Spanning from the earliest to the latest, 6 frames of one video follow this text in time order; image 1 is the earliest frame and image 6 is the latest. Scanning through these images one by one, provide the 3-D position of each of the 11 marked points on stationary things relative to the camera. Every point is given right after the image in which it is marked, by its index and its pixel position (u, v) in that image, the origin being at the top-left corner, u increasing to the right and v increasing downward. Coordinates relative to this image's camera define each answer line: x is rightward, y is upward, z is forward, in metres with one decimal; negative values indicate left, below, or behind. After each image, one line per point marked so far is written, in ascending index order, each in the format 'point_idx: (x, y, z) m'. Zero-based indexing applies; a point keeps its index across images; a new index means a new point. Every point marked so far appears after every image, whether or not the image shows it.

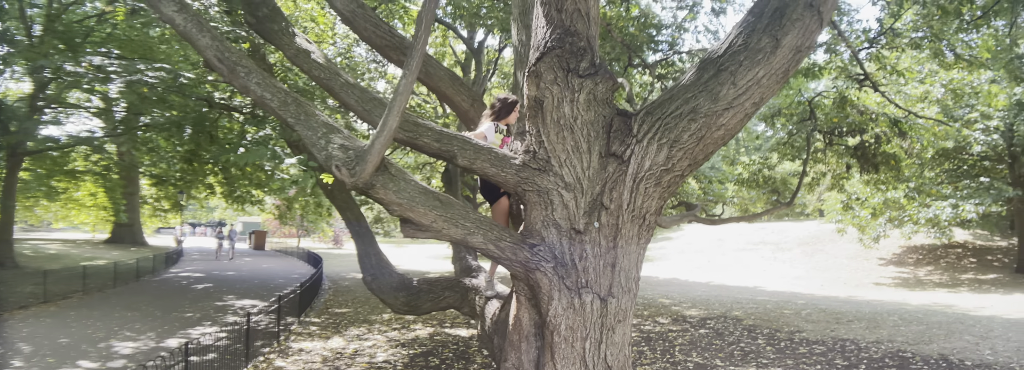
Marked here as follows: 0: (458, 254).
0: (-0.6, -0.7, +7.0) m
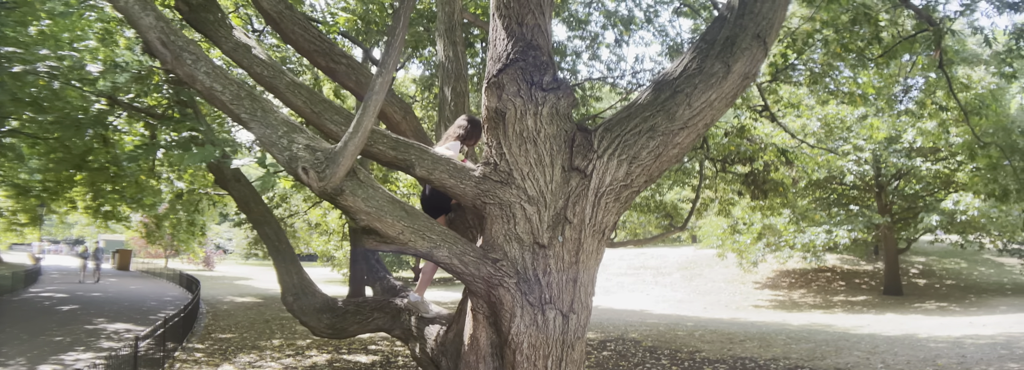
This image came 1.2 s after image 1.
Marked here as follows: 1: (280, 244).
0: (-1.3, -0.9, +6.7) m
1: (-1.7, -0.4, +5.4) m
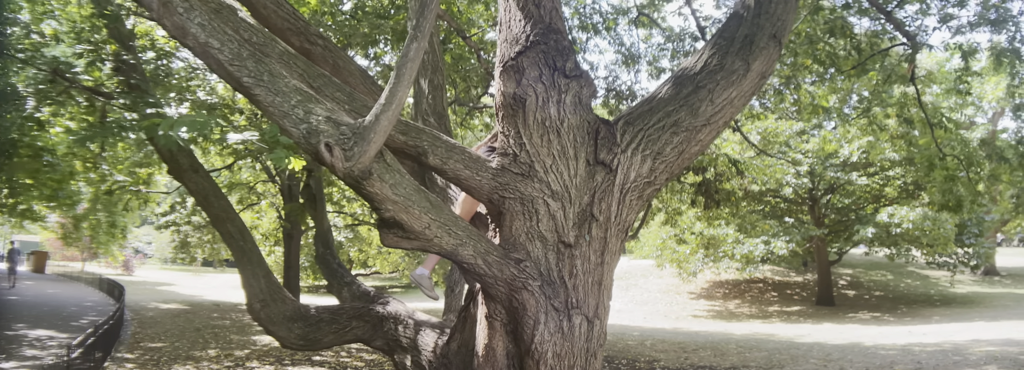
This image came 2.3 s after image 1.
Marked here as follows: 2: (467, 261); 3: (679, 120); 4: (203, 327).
0: (-1.5, -0.9, +6.1) m
1: (-1.8, -0.4, +4.9) m
2: (-0.1, -0.3, +2.9) m
3: (+0.9, +0.3, +3.7) m
4: (-6.2, -2.8, +14.5) m
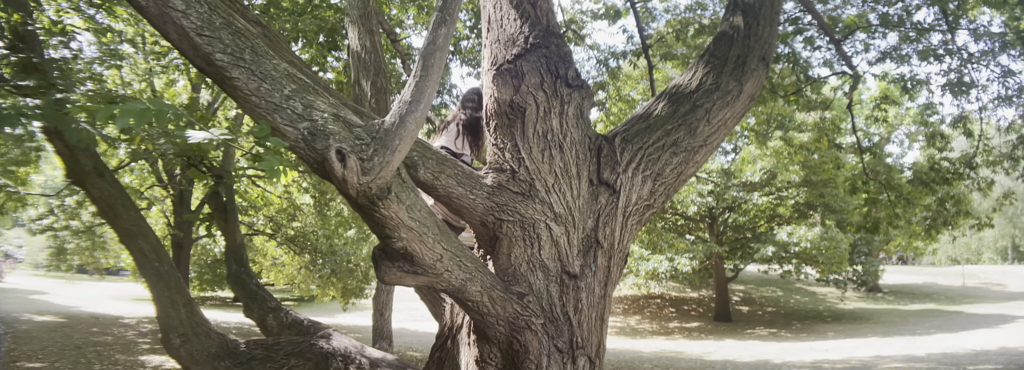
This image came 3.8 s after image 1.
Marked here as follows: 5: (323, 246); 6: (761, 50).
0: (-2.0, -0.9, +5.5) m
1: (-2.0, -0.4, +4.2) m
2: (-0.1, -0.4, +2.4) m
3: (+0.8, +0.2, +3.4) m
4: (-7.7, -2.9, +13.1) m
5: (-3.7, -1.2, +13.7) m
6: (+1.3, +0.7, +3.9) m
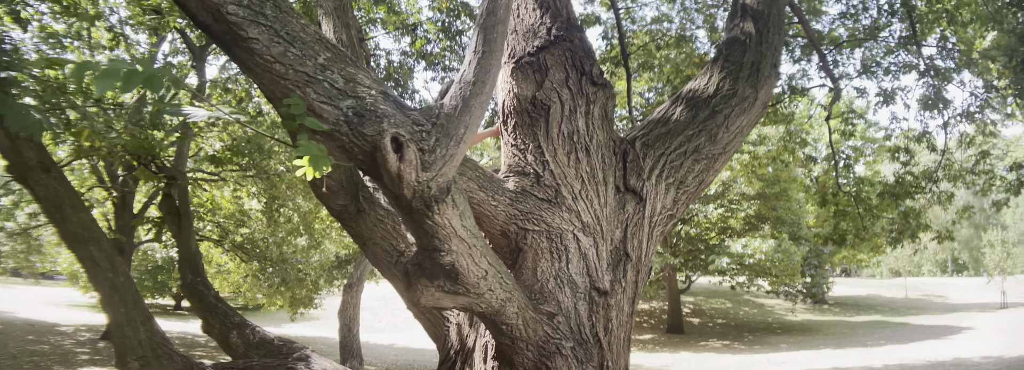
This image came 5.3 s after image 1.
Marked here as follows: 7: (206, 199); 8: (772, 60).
0: (-2.1, -1.0, +5.0) m
1: (-2.1, -0.4, +3.7) m
2: (0.0, -0.4, +2.1) m
3: (+0.8, +0.2, +3.1) m
4: (-8.4, -2.9, +12.2) m
5: (-4.3, -1.3, +13.1) m
6: (+1.4, +0.7, +3.7) m
7: (-5.2, -0.2, +12.3) m
8: (+1.4, +0.7, +3.7) m
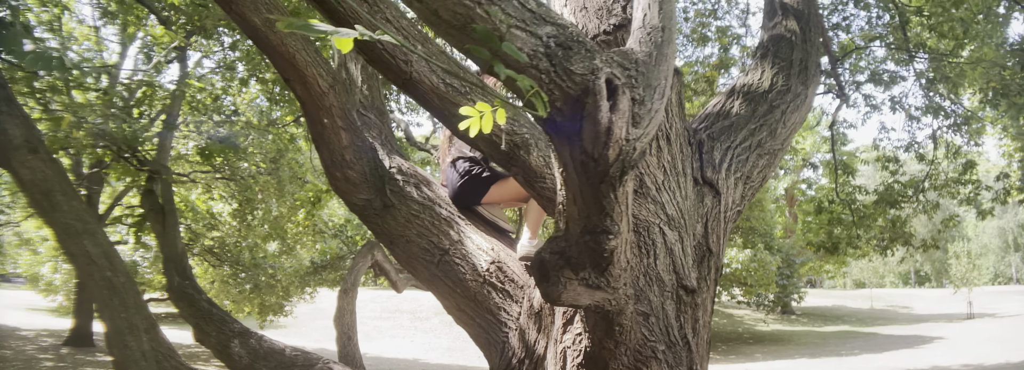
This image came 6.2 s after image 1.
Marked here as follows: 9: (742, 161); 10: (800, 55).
0: (-1.9, -0.9, +4.7) m
1: (-1.9, -0.4, +3.4) m
2: (+0.2, -0.4, +1.9) m
3: (+1.0, +0.2, +3.0) m
4: (-8.6, -2.9, +11.5) m
5: (-4.6, -1.3, +12.7) m
6: (+1.6, +0.7, +3.5) m
7: (-5.4, -0.2, +11.9) m
8: (+1.6, +0.7, +3.5) m
9: (+0.9, +0.1, +2.8) m
10: (+1.4, +0.7, +3.5) m
